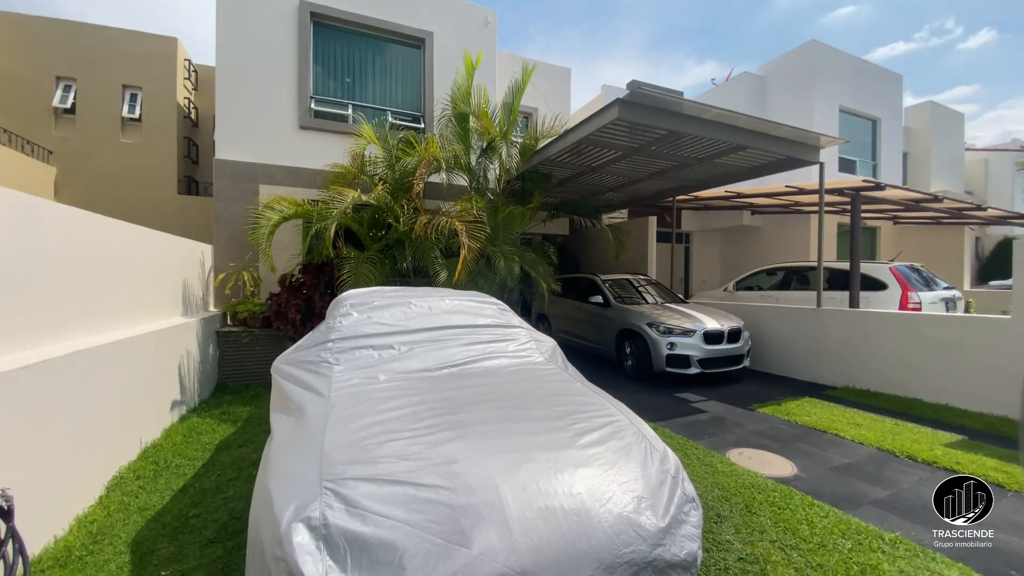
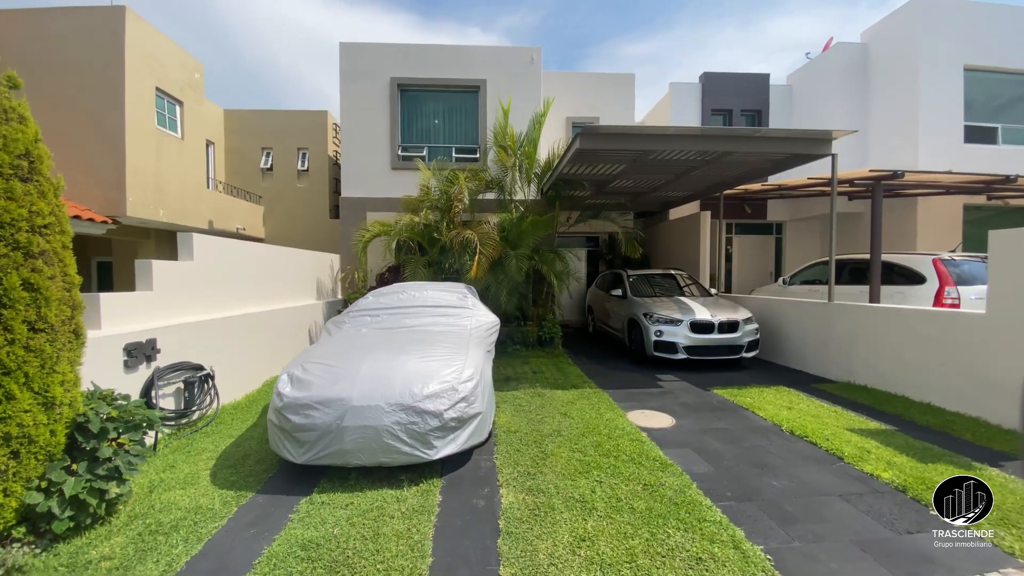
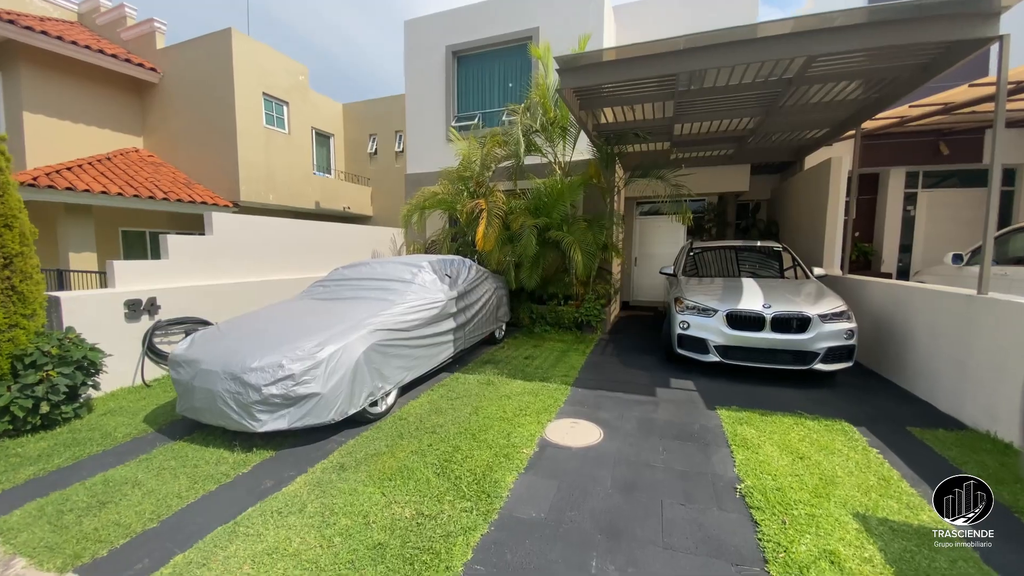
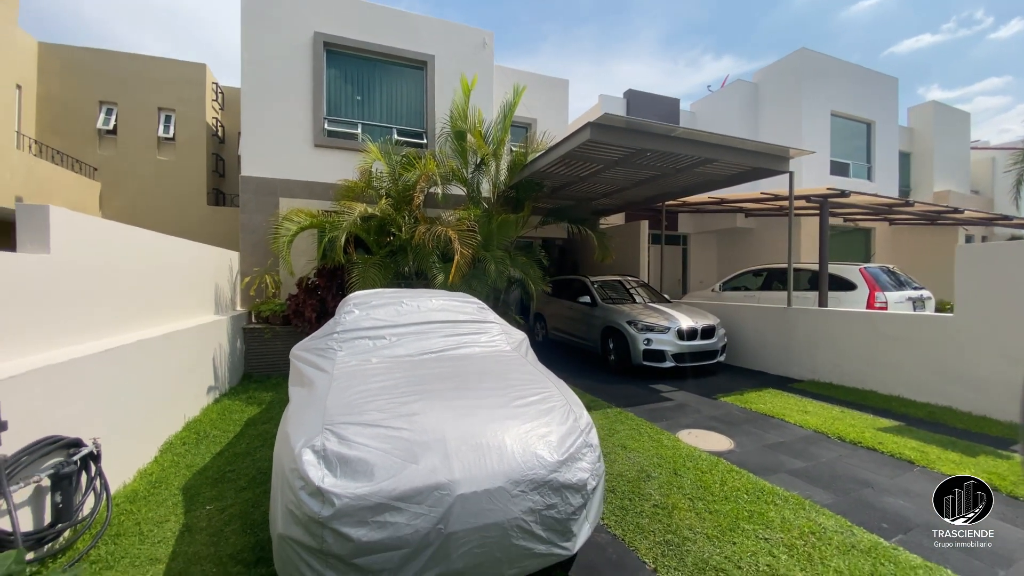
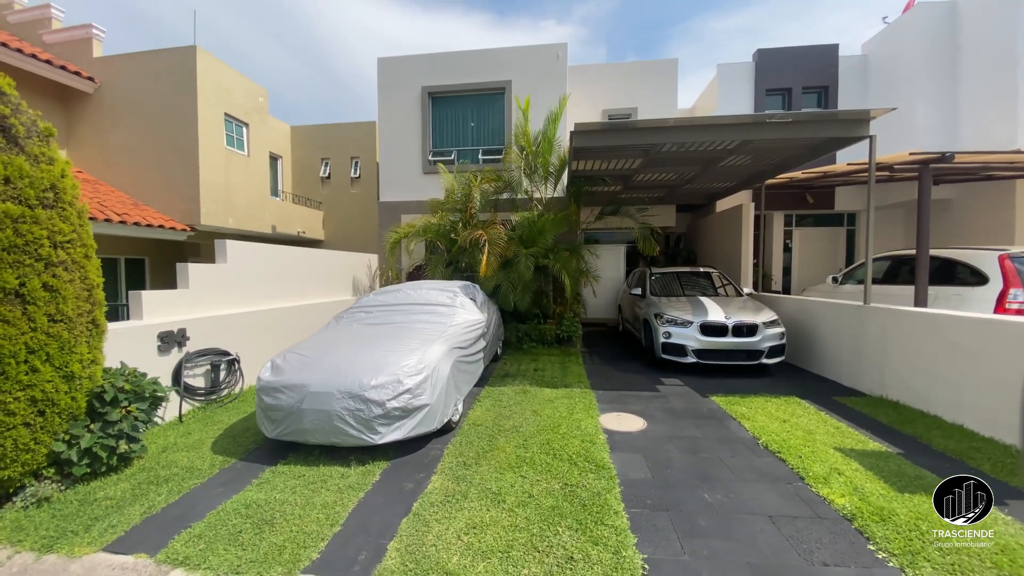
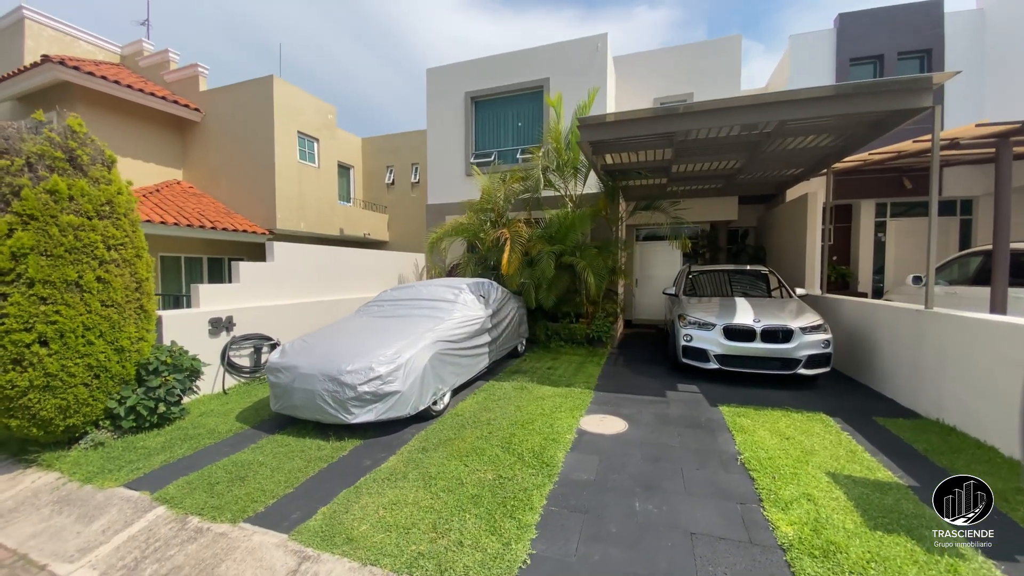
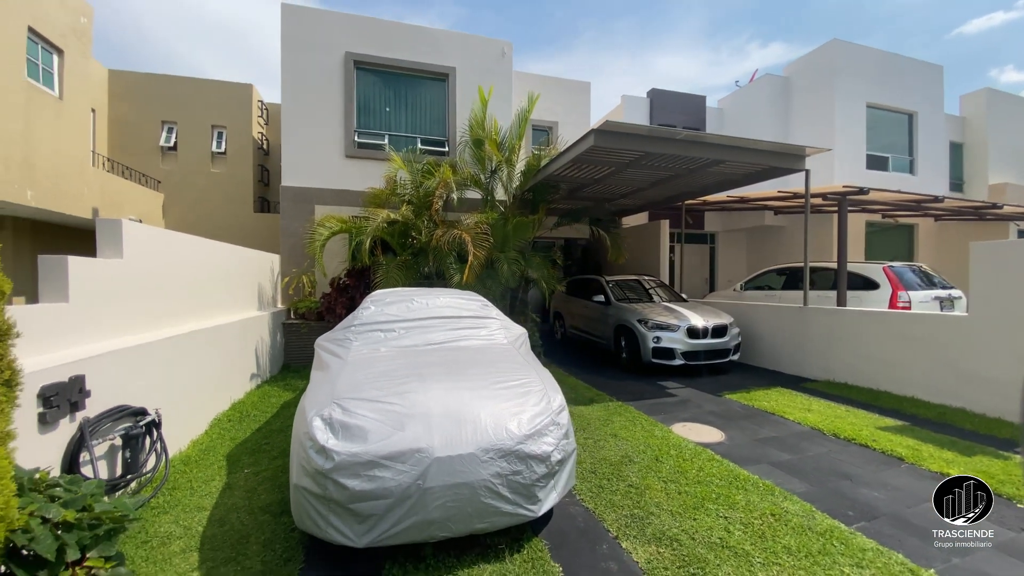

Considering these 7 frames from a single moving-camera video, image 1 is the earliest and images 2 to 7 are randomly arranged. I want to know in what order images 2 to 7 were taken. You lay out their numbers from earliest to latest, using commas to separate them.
4, 7, 2, 5, 6, 3
